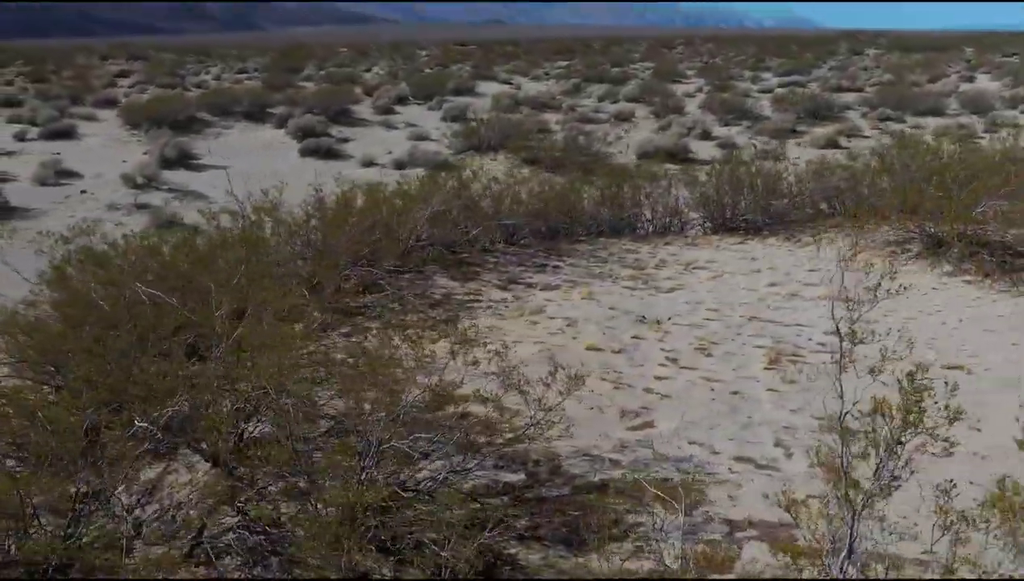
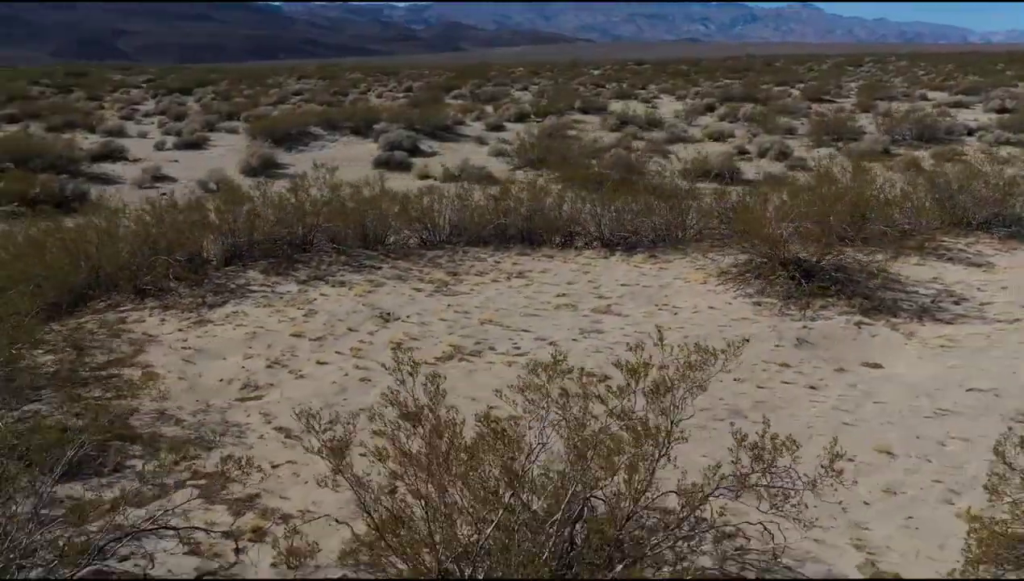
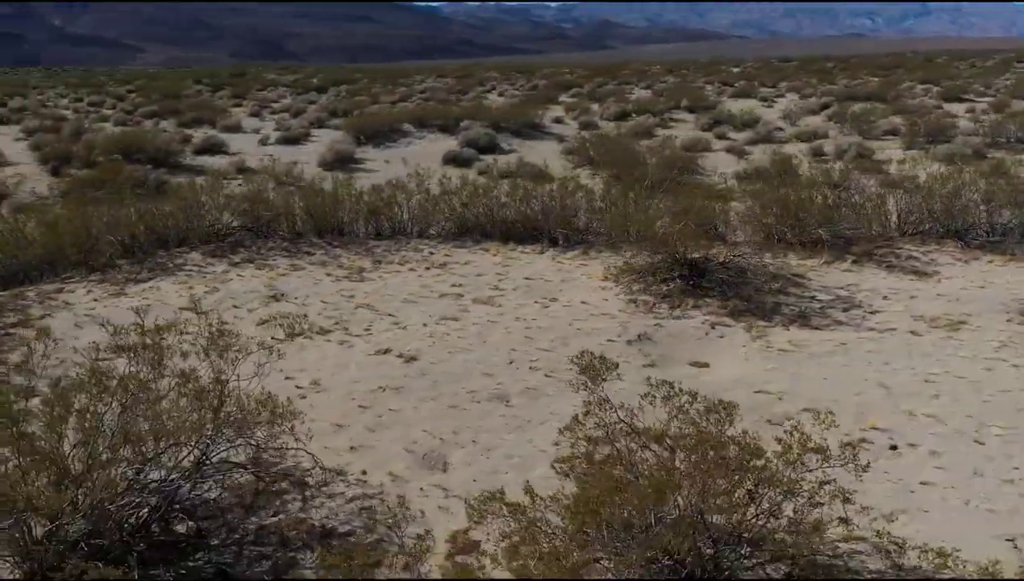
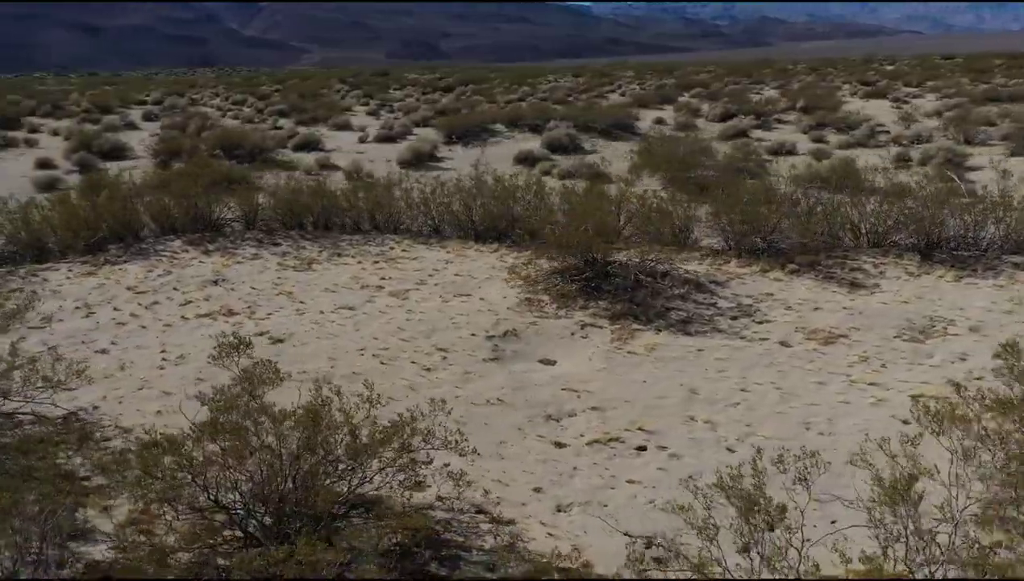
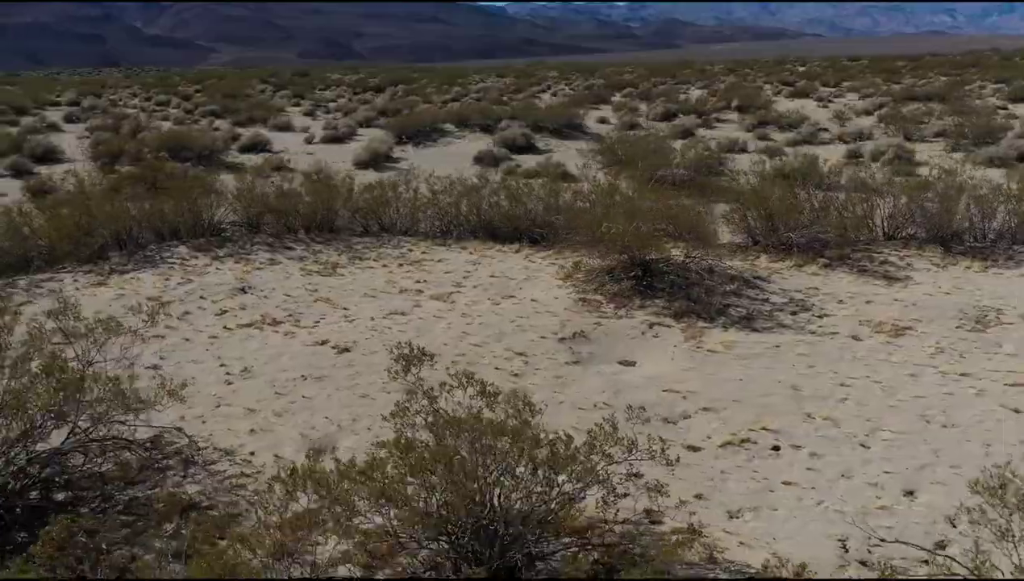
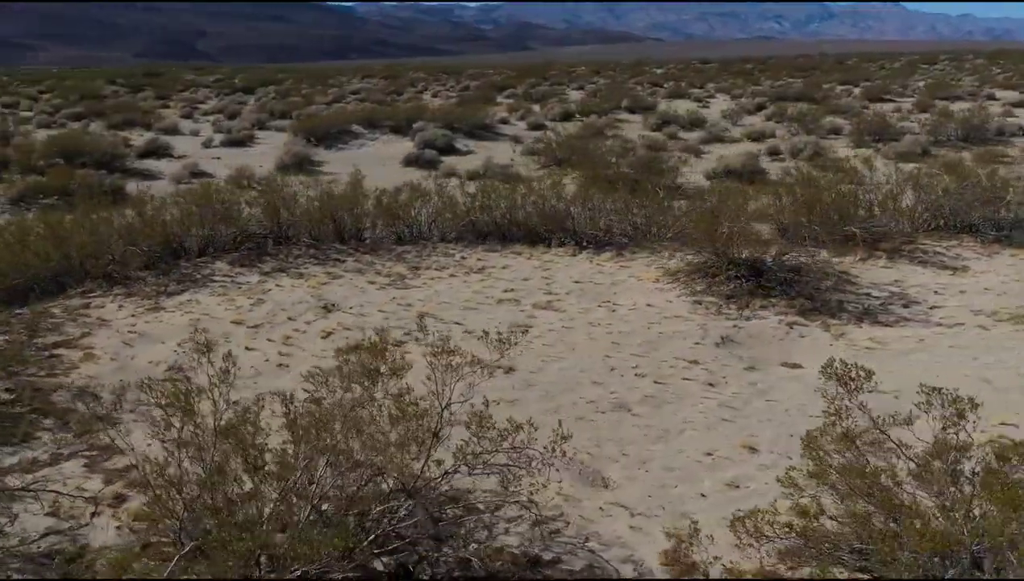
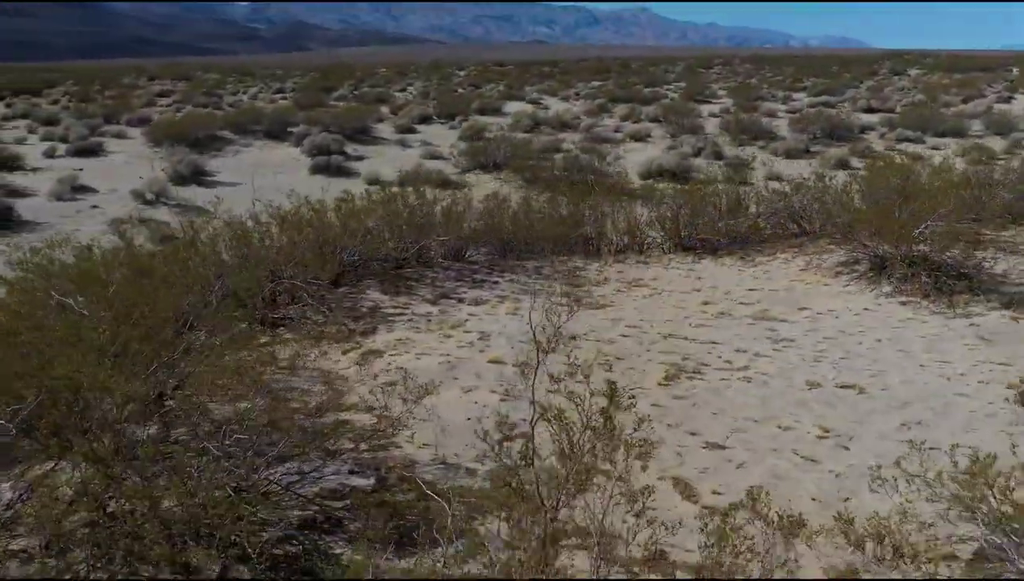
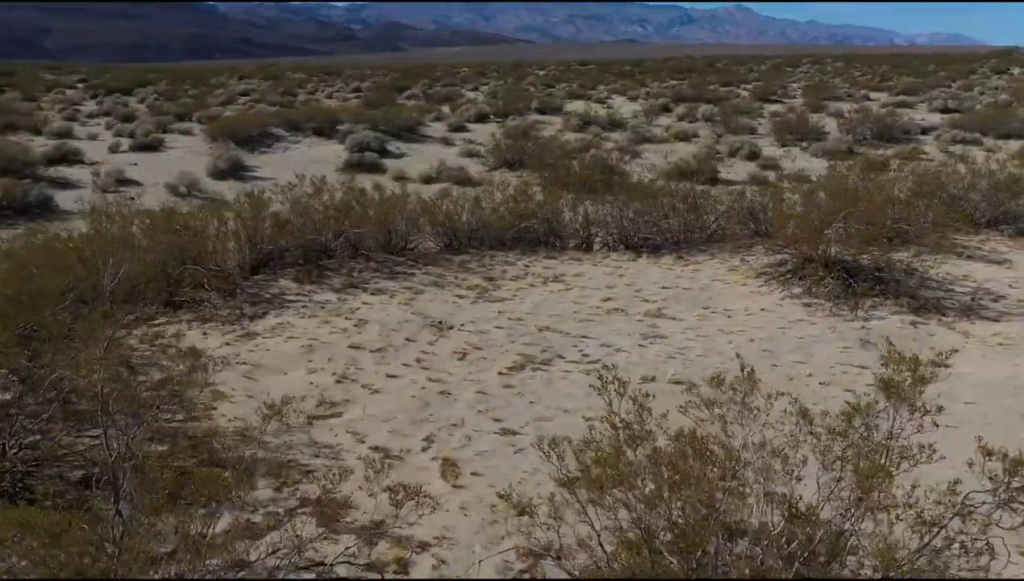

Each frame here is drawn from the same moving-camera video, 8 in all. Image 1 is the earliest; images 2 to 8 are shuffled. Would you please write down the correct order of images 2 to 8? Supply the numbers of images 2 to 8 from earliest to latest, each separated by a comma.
7, 8, 2, 6, 3, 5, 4
